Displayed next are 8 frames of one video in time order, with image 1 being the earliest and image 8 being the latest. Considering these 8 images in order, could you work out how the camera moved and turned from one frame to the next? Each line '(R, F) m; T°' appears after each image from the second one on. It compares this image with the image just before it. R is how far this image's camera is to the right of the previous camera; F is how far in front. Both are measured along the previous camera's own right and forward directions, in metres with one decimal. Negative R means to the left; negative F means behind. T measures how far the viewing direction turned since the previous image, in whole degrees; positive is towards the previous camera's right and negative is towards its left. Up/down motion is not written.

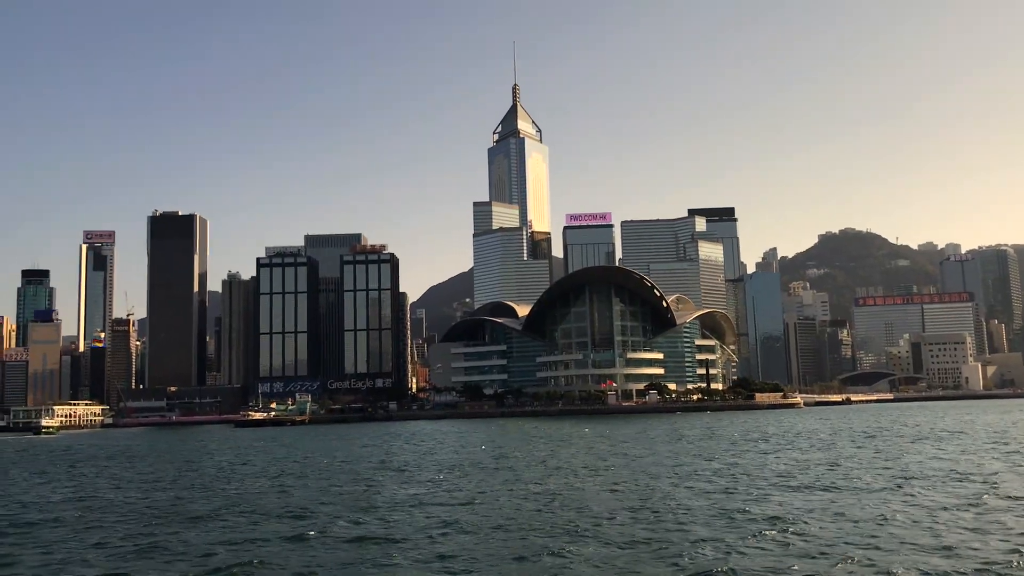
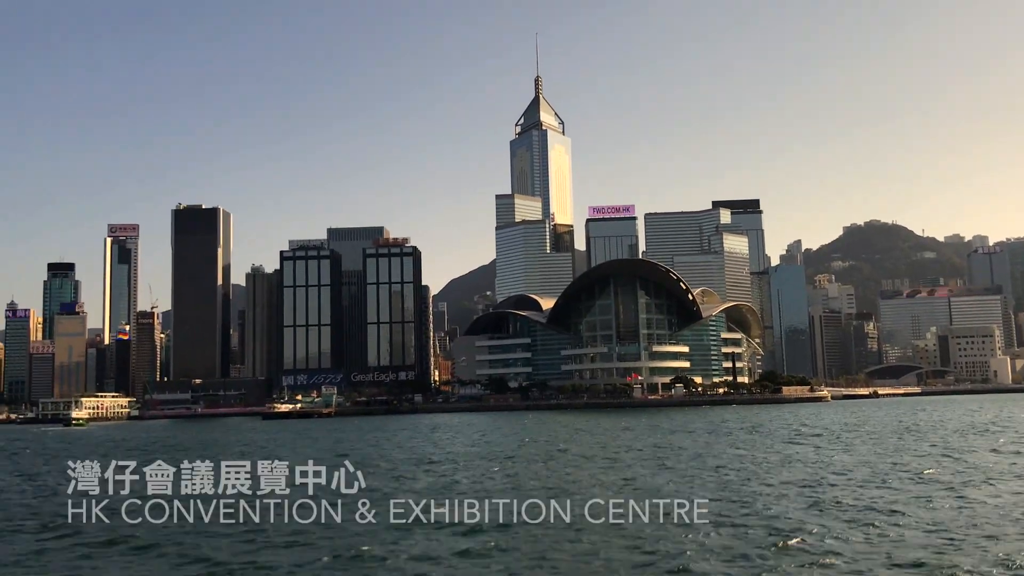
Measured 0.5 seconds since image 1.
(-0.7, +0.3) m; -1°
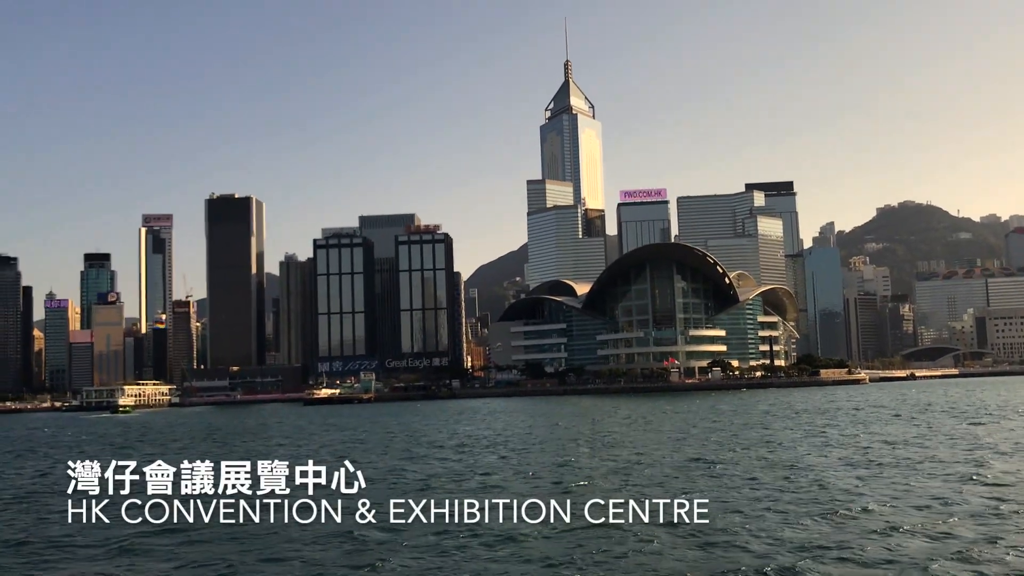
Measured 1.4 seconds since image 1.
(-1.4, -0.4) m; -1°
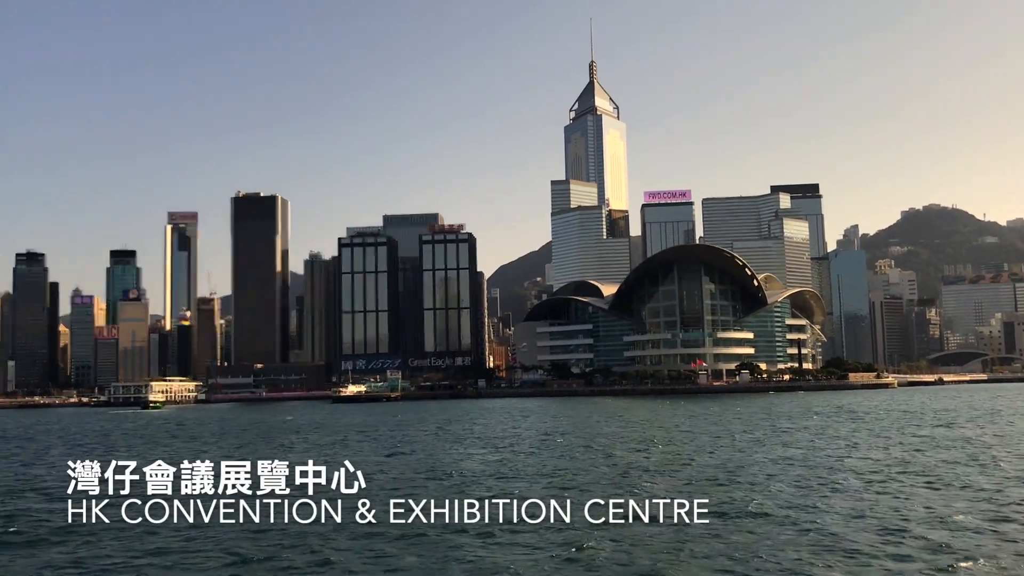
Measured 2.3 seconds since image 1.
(-1.5, -0.1) m; -1°
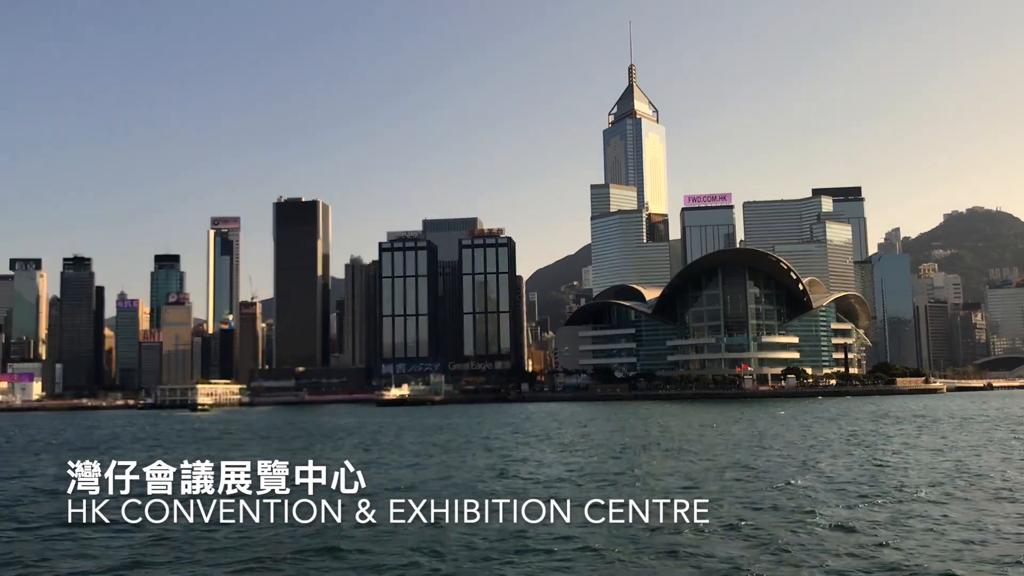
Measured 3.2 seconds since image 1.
(-1.6, -0.3) m; -2°
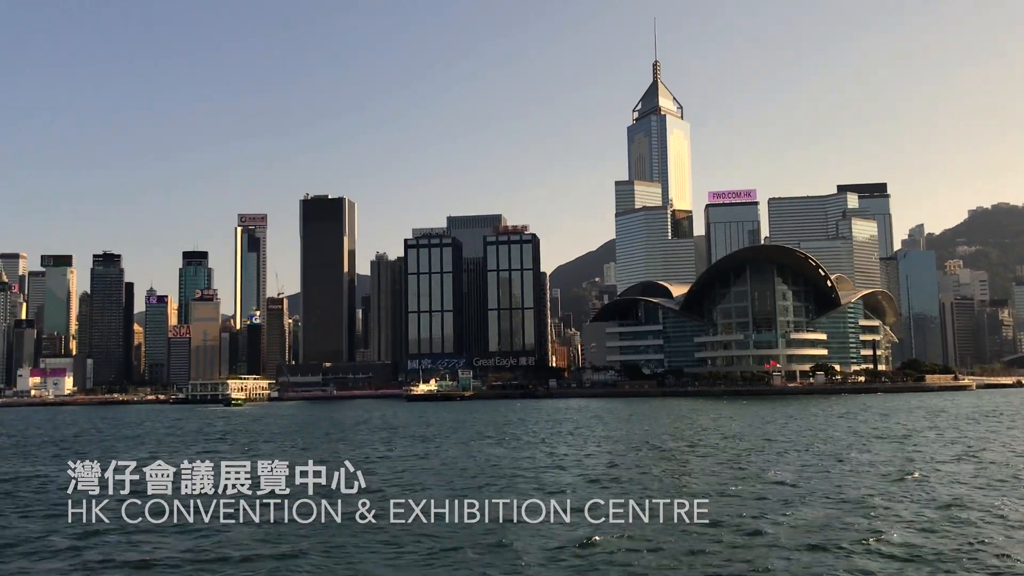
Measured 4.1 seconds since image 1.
(-1.5, -0.9) m; -1°
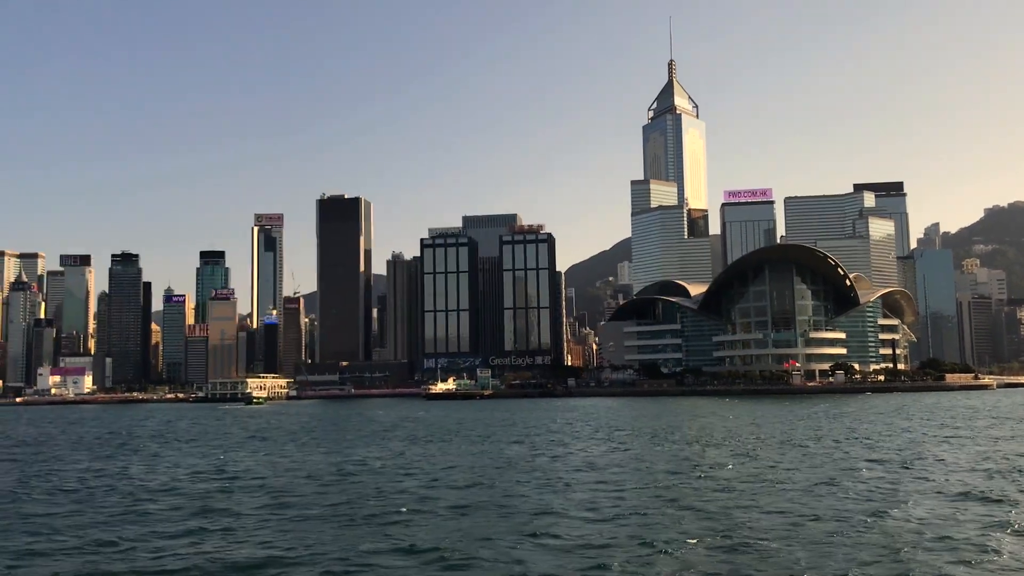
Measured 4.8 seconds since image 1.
(-1.1, -0.4) m; -1°
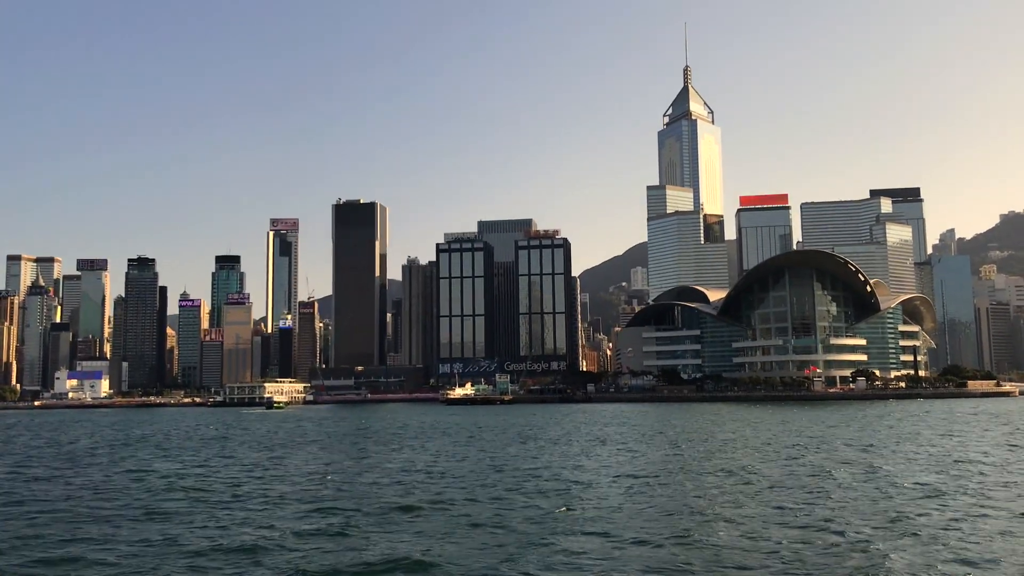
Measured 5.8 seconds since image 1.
(-1.6, 0.0) m; 0°
